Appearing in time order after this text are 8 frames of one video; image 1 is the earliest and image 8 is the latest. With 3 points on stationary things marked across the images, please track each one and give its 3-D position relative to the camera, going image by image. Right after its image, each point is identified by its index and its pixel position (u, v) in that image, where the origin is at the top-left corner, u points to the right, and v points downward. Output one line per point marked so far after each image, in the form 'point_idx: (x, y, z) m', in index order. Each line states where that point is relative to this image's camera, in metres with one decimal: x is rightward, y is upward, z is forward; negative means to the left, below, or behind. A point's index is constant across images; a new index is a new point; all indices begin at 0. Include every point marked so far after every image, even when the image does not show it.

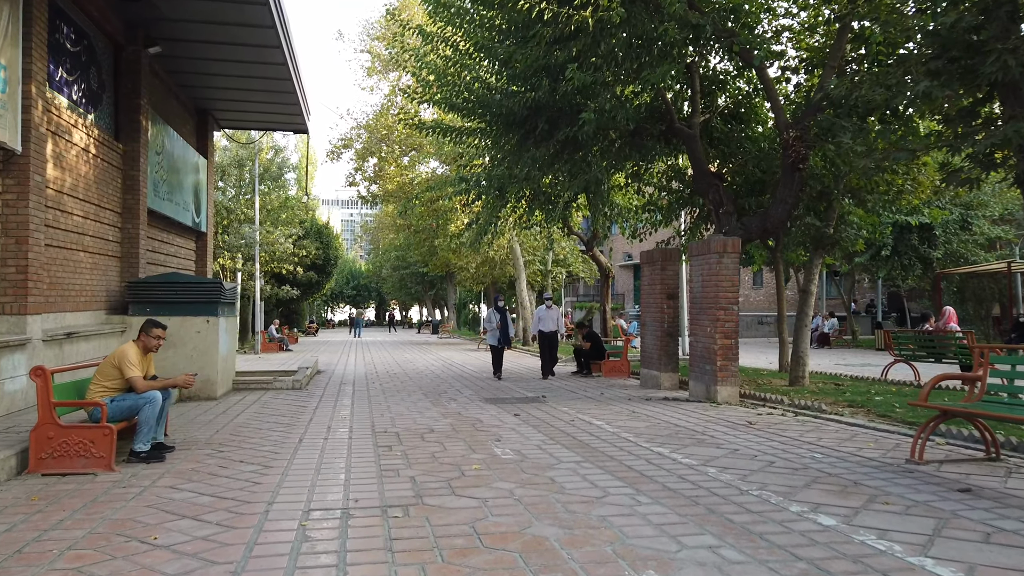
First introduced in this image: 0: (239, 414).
0: (-3.5, -1.6, +9.5) m
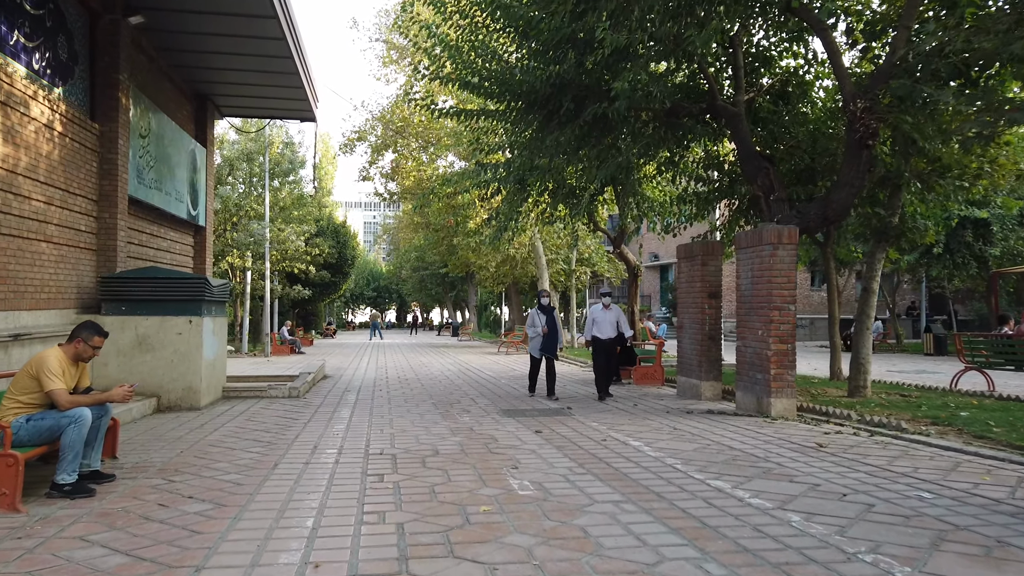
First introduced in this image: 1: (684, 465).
0: (-3.2, -1.5, +8.3) m
1: (+1.4, -1.4, +6.1) m
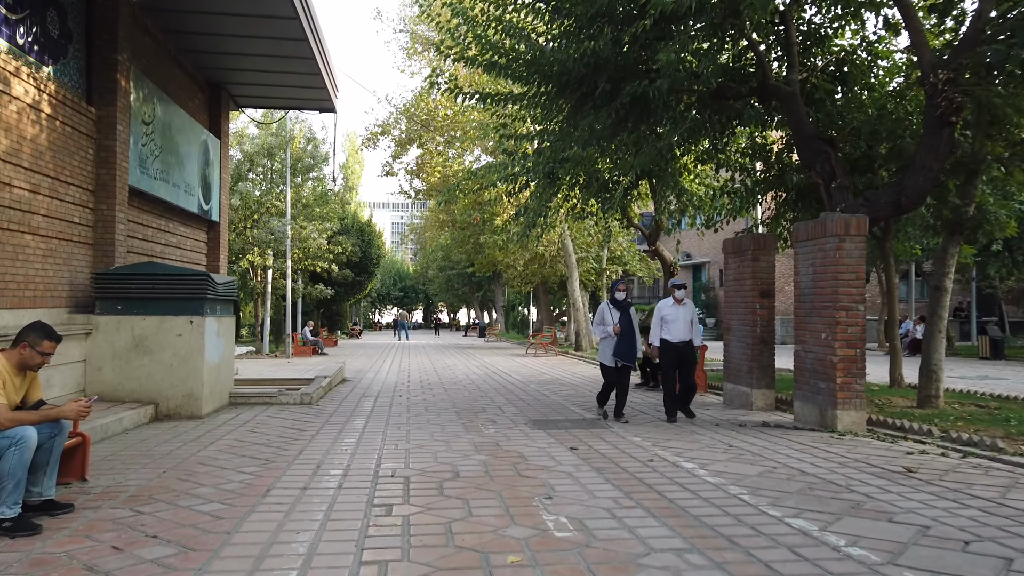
0: (-2.9, -1.5, +7.4) m
1: (+1.6, -1.4, +5.1) m
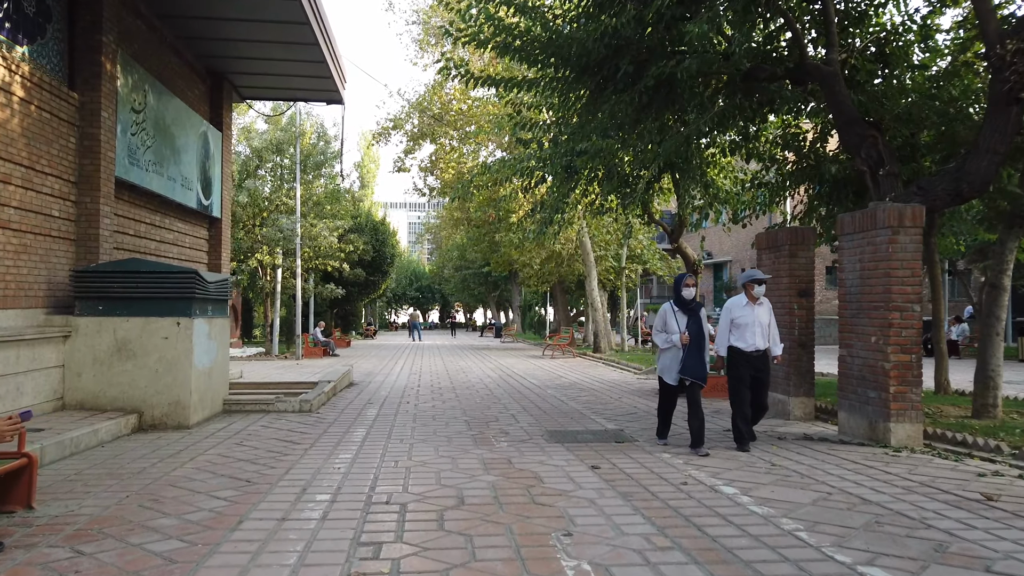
0: (-2.8, -1.5, +6.7) m
1: (+1.7, -1.4, +4.3) m
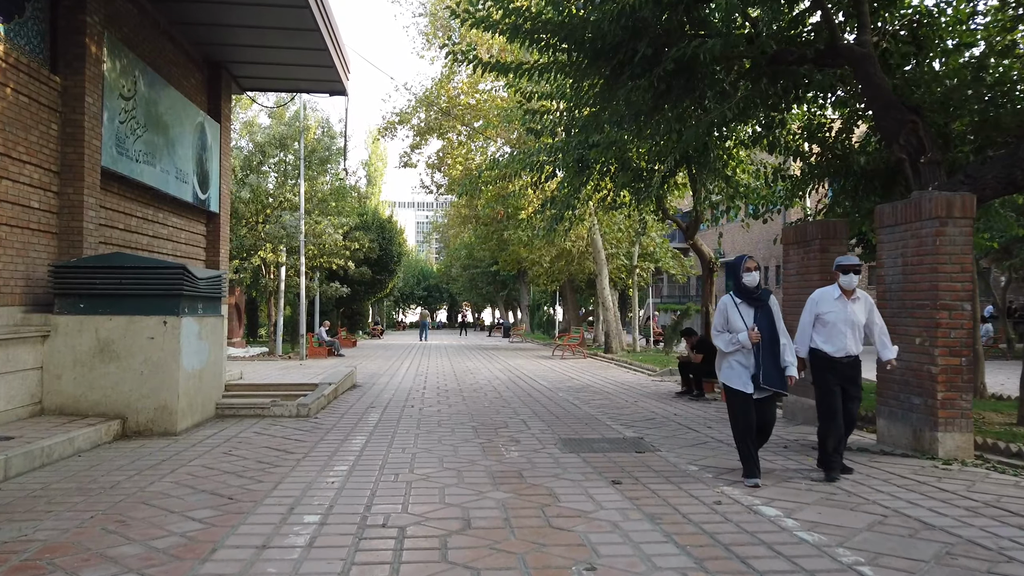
0: (-2.7, -1.4, +6.1) m
1: (+1.8, -1.4, +3.7) m
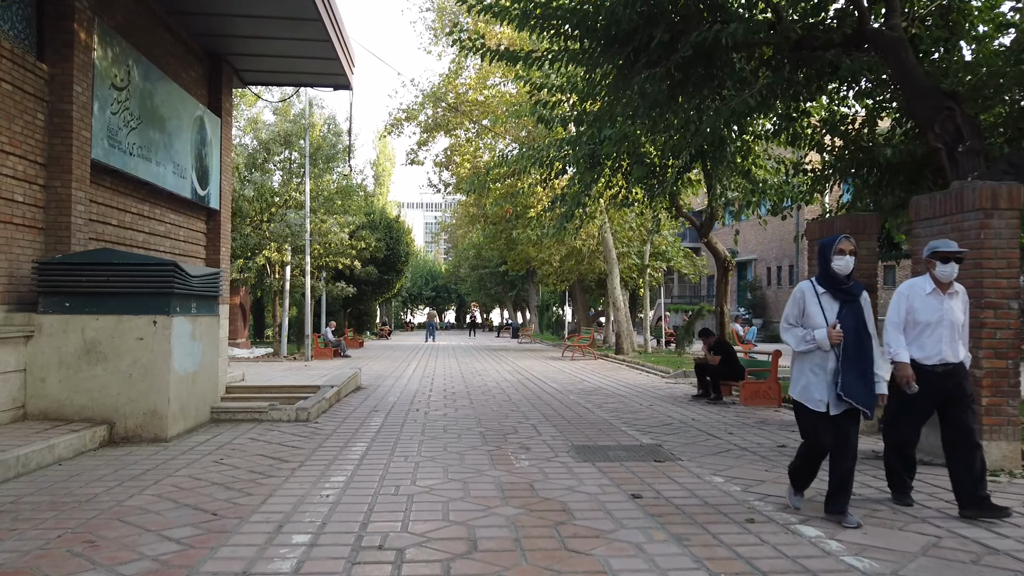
0: (-2.6, -1.4, +5.7) m
1: (+1.8, -1.3, +3.2) m
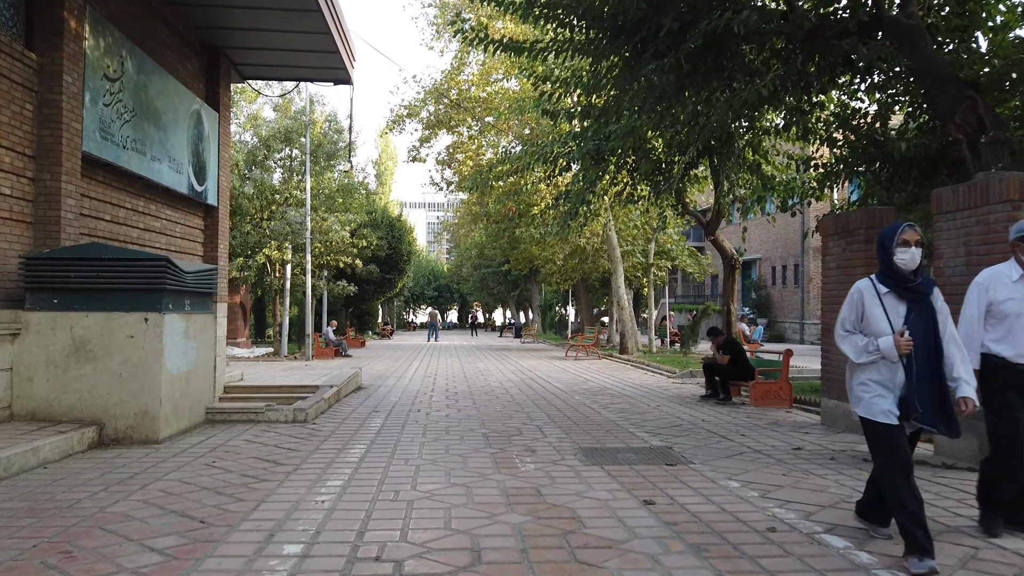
0: (-2.6, -1.4, +5.4) m
1: (+1.8, -1.3, +2.9) m
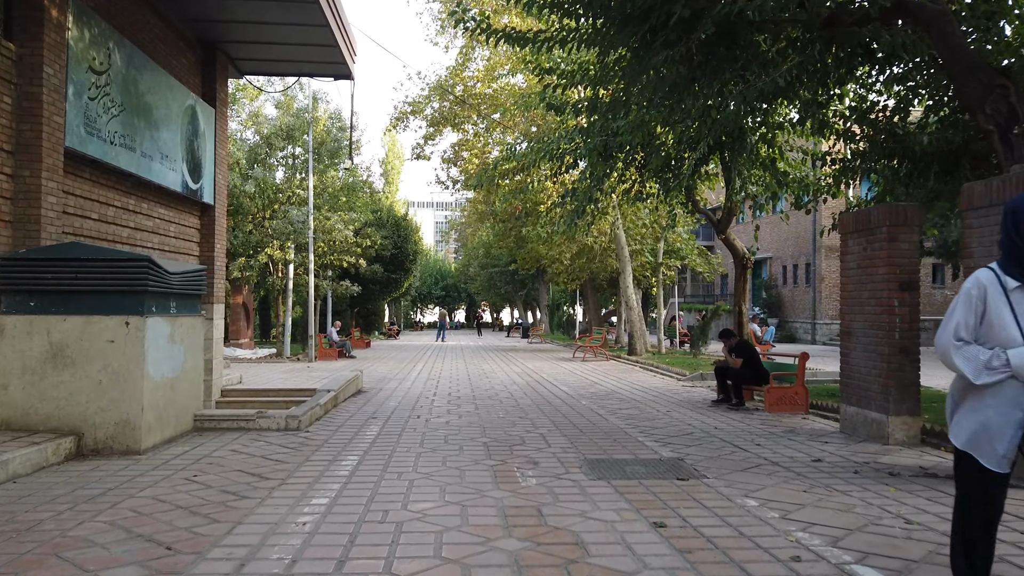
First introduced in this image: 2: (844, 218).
0: (-2.6, -1.4, +5.0) m
1: (+1.8, -1.3, +2.5) m
2: (+3.6, +0.7, +8.2) m
